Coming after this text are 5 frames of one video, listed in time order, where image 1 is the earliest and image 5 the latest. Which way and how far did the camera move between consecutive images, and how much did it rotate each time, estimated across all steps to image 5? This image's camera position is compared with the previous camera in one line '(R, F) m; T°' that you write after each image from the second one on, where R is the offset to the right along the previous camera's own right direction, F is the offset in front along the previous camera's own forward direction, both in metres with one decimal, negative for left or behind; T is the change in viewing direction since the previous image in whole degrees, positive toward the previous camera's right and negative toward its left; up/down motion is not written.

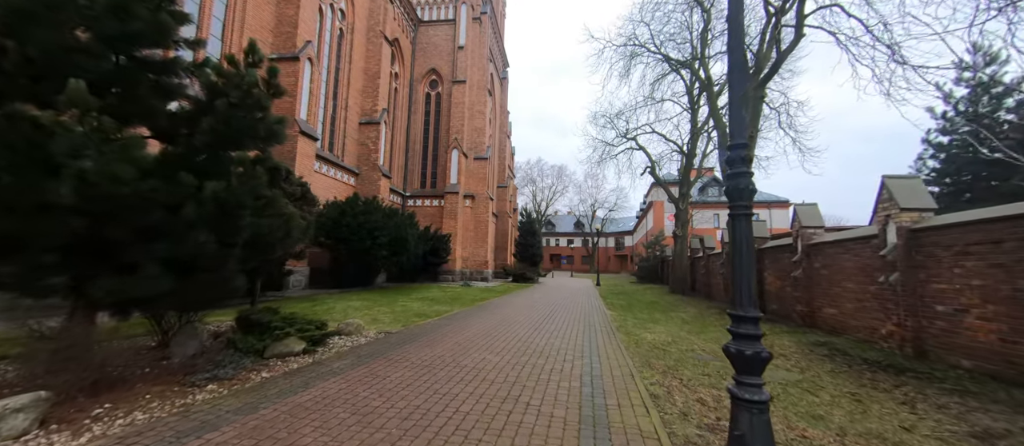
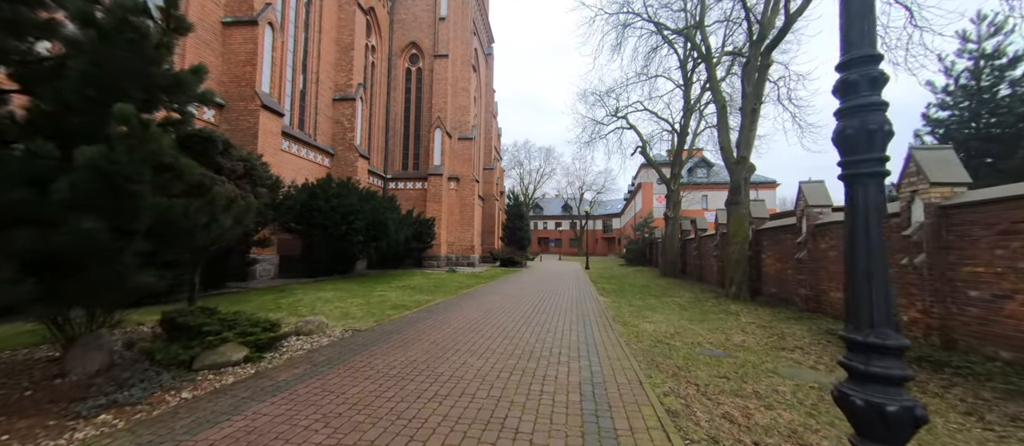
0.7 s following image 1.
(0.0, +0.7) m; +2°
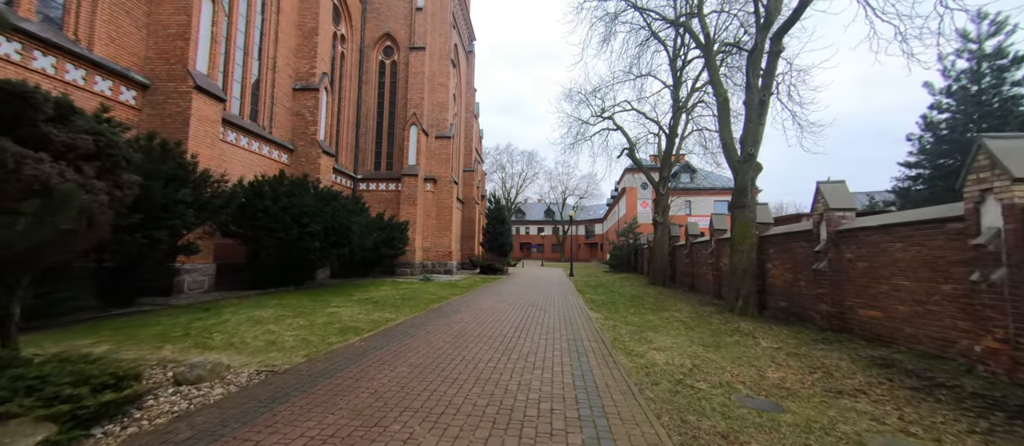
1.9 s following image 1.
(+0.1, +1.2) m; +3°
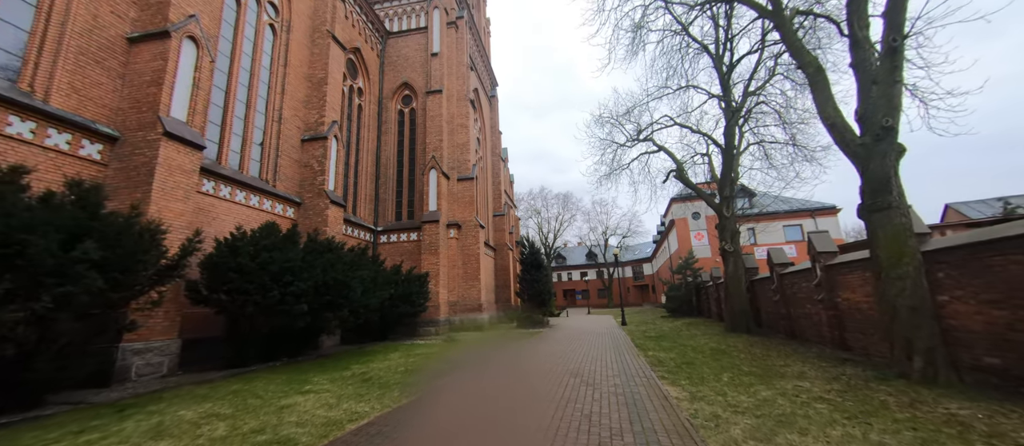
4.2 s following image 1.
(+0.3, +2.2) m; -6°
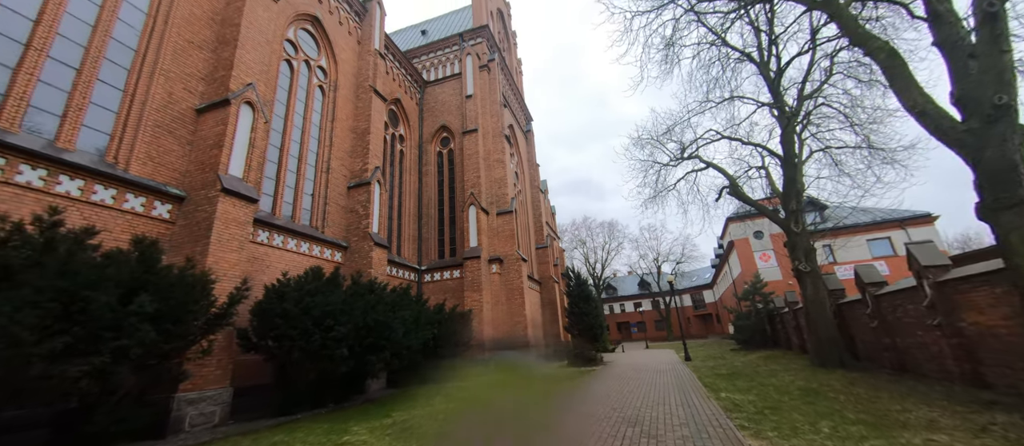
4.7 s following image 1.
(+0.1, +0.4) m; -7°
